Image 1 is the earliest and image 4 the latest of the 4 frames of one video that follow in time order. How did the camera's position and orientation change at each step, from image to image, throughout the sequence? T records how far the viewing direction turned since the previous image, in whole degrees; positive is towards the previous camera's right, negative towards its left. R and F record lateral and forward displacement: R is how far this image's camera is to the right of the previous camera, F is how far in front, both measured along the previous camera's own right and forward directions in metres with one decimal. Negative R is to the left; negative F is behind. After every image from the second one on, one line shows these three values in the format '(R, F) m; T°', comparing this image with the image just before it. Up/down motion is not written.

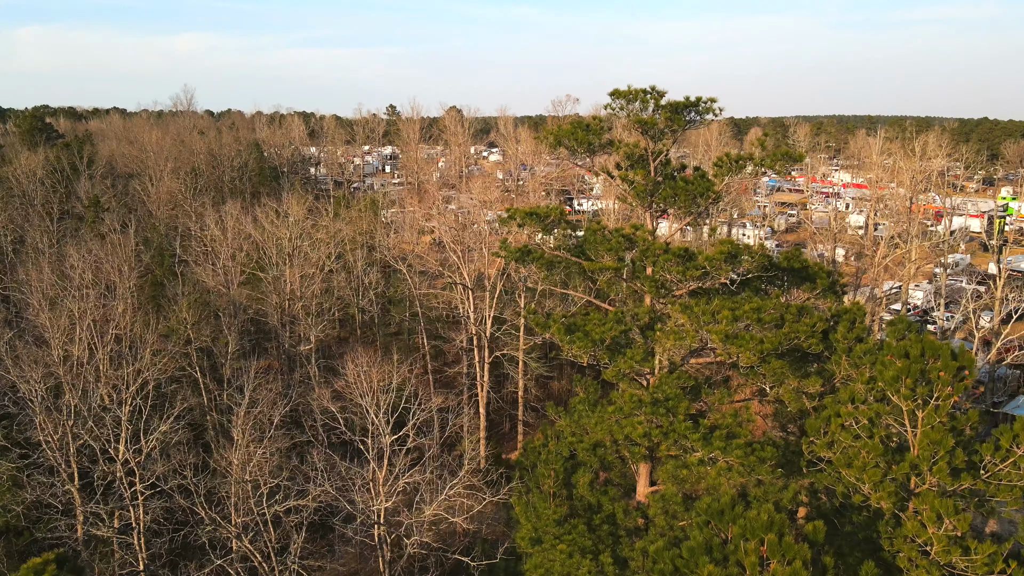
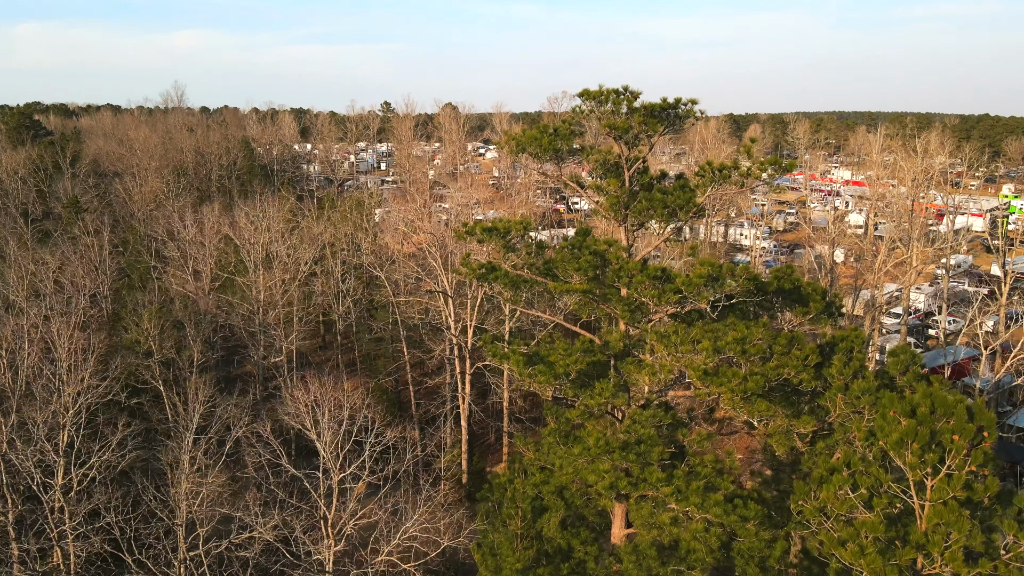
(+0.3, +0.7) m; 0°
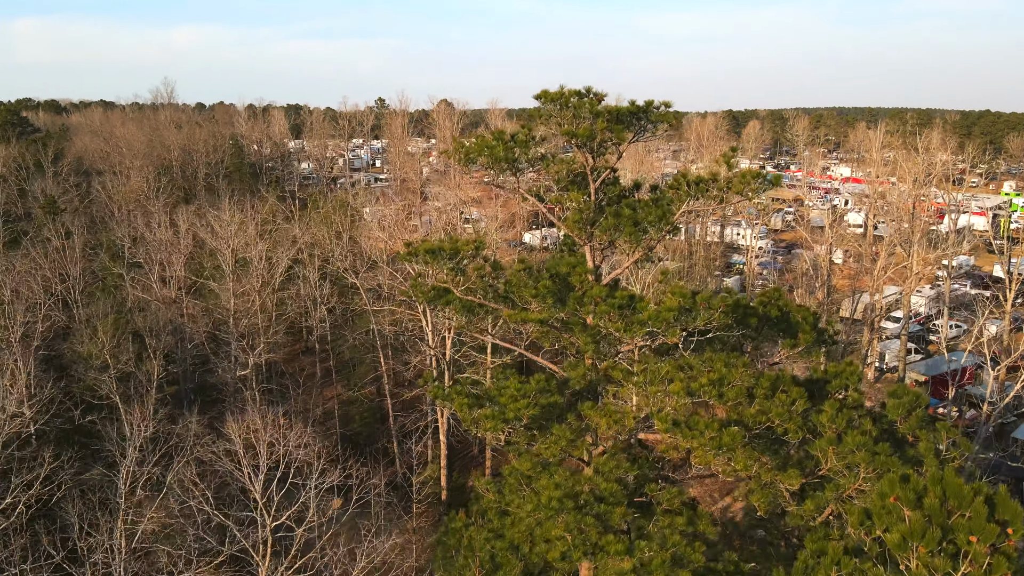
(+0.4, +0.7) m; 0°
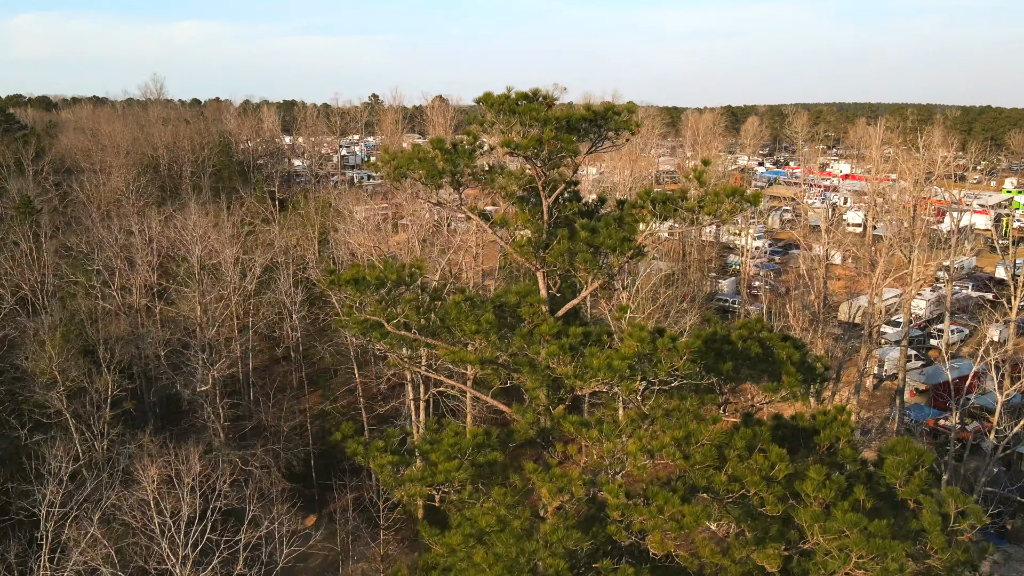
(+0.4, +0.7) m; 0°
